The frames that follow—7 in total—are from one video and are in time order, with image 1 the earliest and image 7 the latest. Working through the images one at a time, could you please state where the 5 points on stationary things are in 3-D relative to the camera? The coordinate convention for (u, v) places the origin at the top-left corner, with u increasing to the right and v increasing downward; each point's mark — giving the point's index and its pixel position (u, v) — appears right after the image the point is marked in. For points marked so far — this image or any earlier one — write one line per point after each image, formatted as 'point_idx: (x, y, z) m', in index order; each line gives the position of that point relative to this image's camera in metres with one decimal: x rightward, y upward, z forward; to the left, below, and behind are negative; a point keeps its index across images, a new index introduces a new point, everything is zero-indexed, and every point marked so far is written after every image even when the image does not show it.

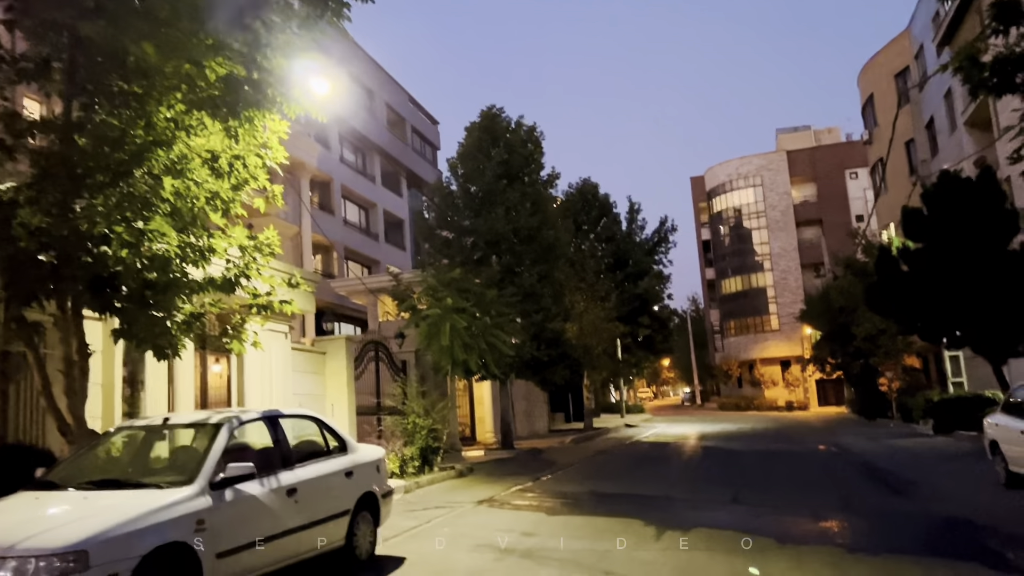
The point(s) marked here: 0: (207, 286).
0: (-3.3, 0.0, +9.2) m
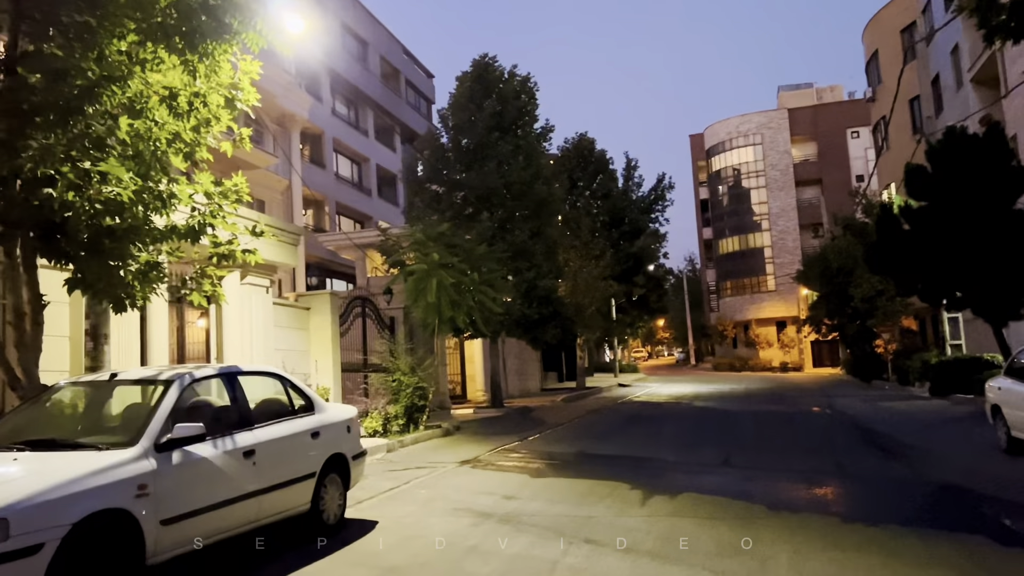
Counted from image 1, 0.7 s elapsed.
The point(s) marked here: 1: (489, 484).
0: (-3.5, +0.6, +8.7) m
1: (-0.3, -2.4, +10.4) m
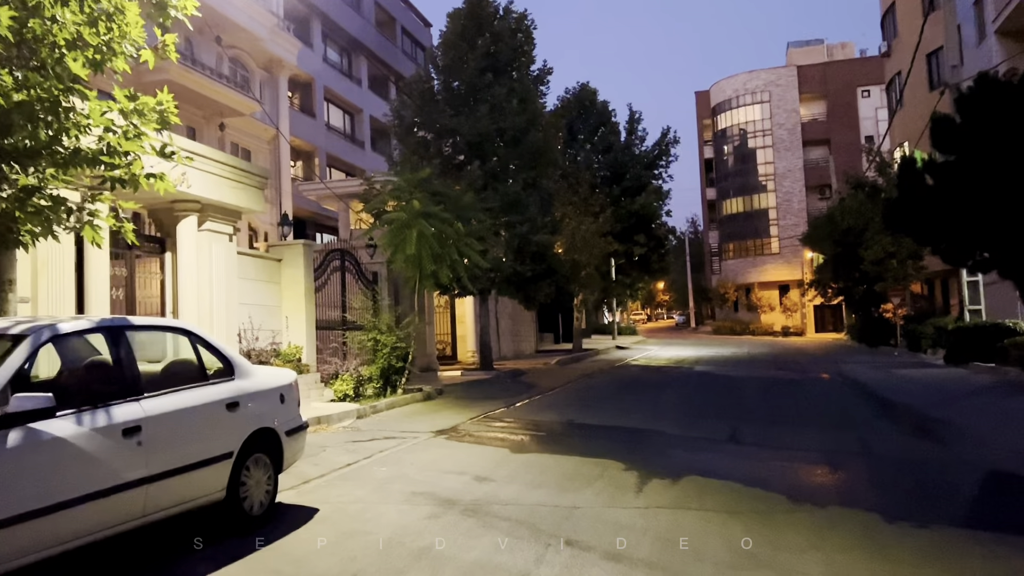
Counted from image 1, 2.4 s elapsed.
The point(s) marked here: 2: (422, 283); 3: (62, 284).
0: (-3.7, +1.1, +7.1) m
1: (-0.5, -1.8, +9.0) m
2: (-1.8, +0.1, +16.9) m
3: (-5.9, 0.0, +11.1) m
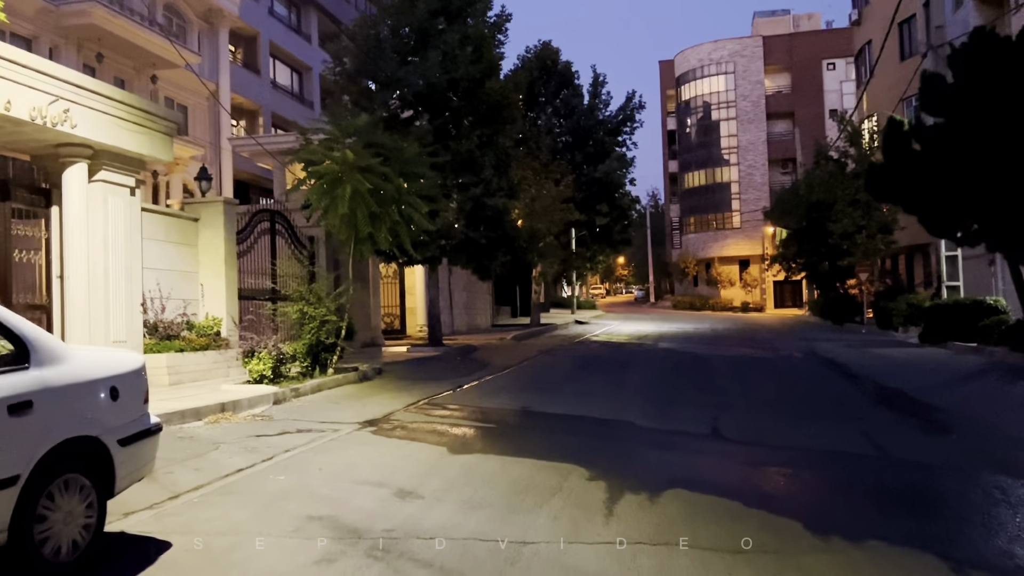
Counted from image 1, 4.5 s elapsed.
0: (-4.1, +1.4, +5.1) m
1: (-1.1, -1.5, +7.1) m
2: (-2.7, +0.7, +14.9) m
3: (-6.5, +0.5, +8.9) m
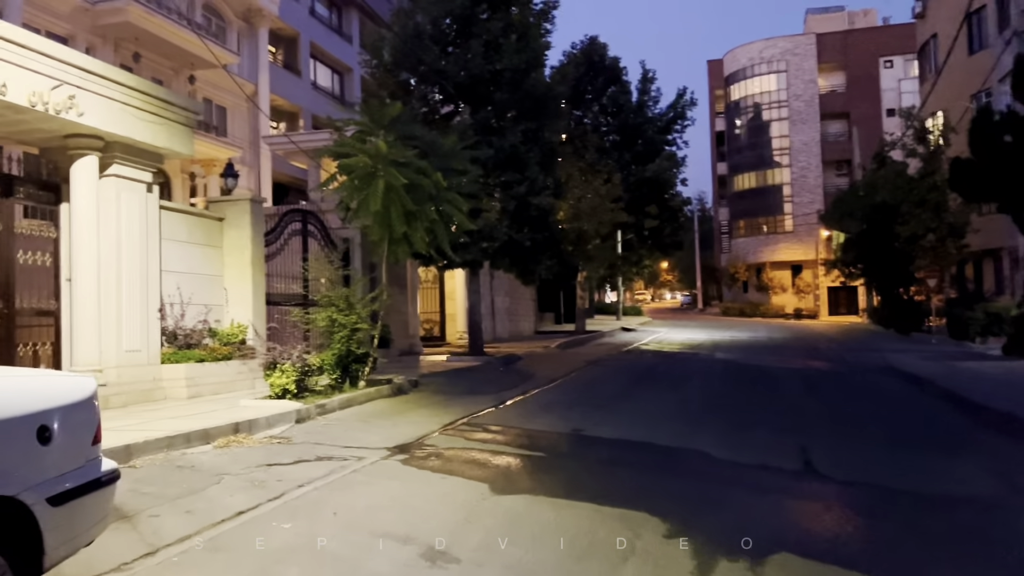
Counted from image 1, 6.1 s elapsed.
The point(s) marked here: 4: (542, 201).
0: (-3.8, +1.4, +4.0) m
1: (-0.7, -1.5, +5.9) m
2: (-1.9, +0.6, +13.7) m
3: (-6.0, +0.4, +8.0) m
4: (+0.7, +1.9, +19.0) m
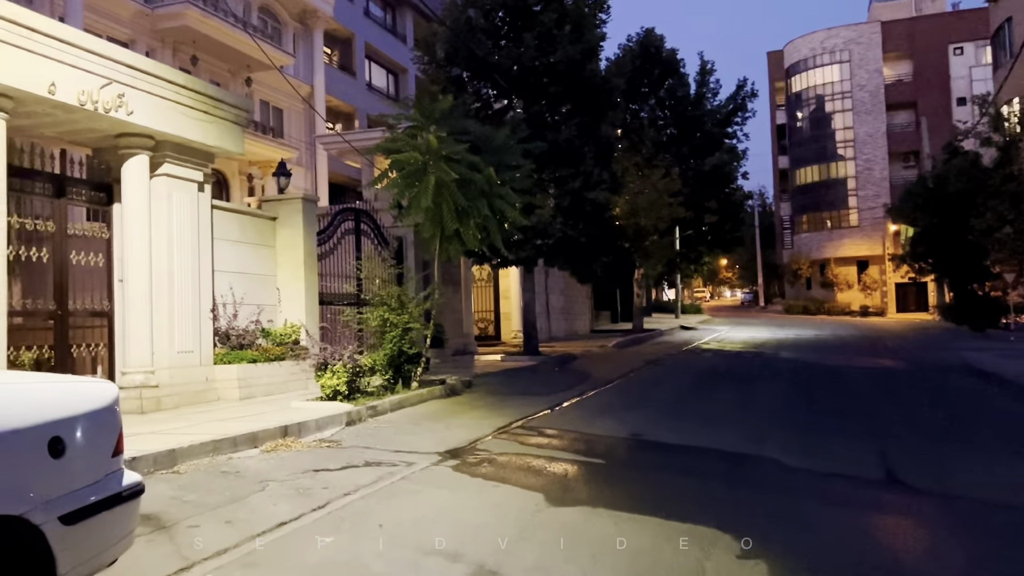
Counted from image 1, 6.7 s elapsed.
0: (-3.6, +1.4, +3.8) m
1: (-0.3, -1.5, +5.5) m
2: (-1.0, +0.6, +13.4) m
3: (-5.5, +0.4, +7.9) m
4: (+1.9, +2.0, +18.5) m
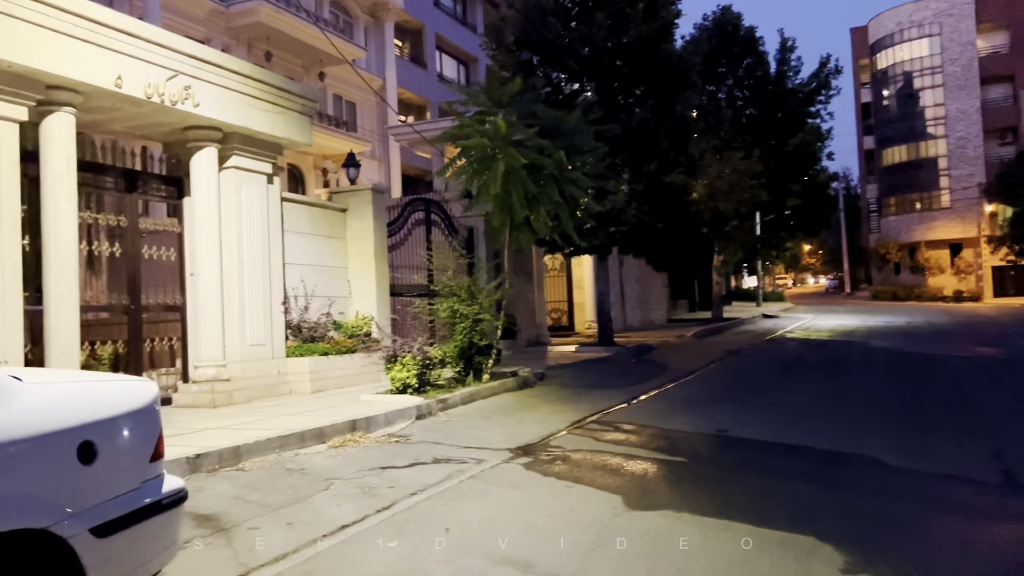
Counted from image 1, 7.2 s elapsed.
0: (-3.3, +1.4, +3.7) m
1: (+0.1, -1.5, +5.1) m
2: (+0.1, +0.8, +13.0) m
3: (-4.9, +0.5, +8.0) m
4: (+3.4, +2.2, +17.8) m
